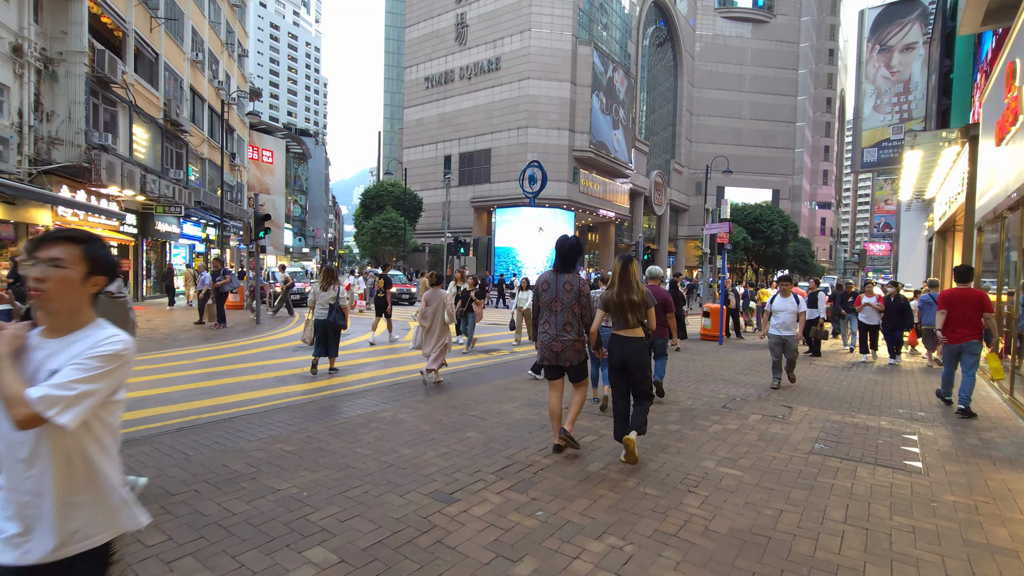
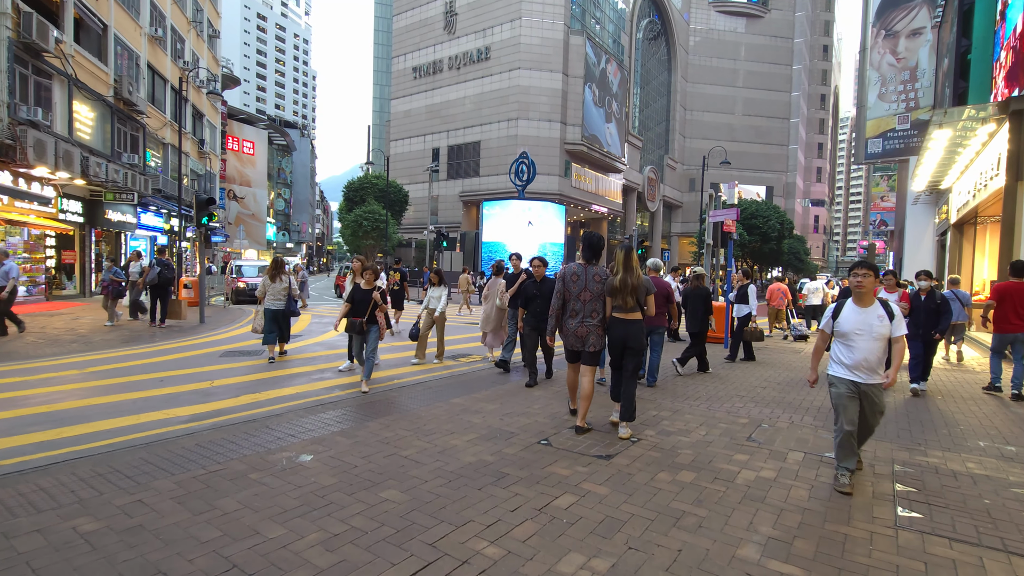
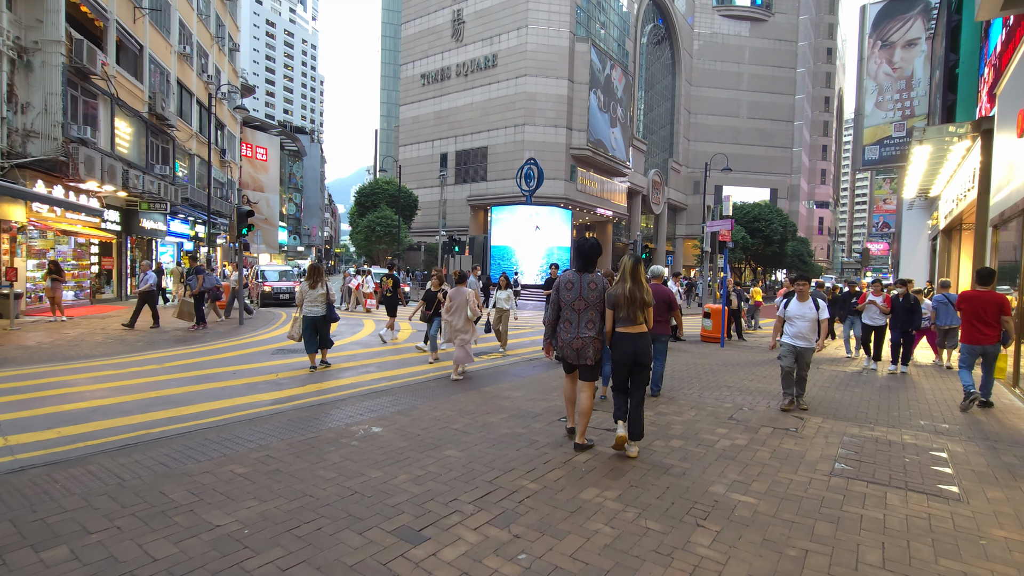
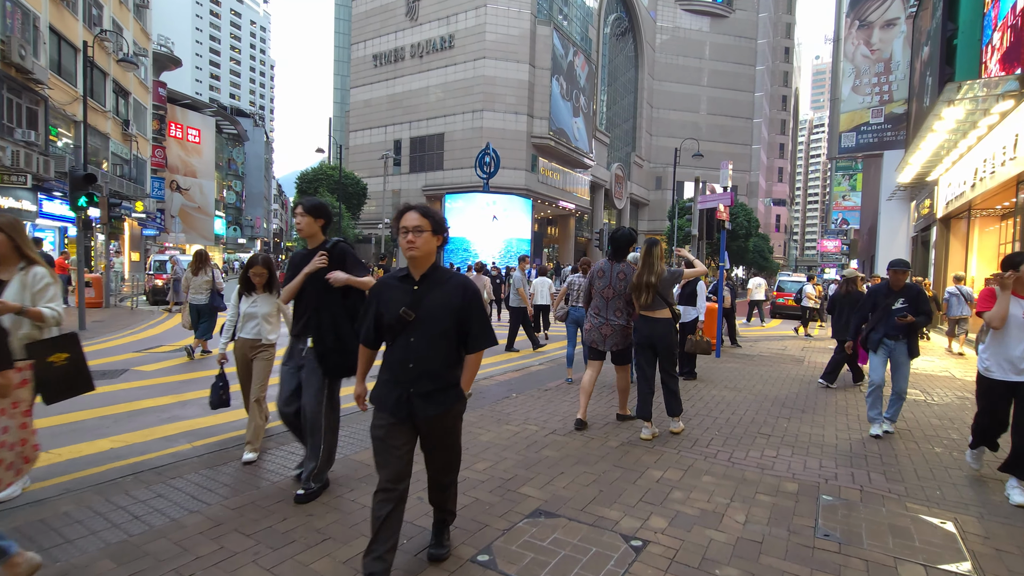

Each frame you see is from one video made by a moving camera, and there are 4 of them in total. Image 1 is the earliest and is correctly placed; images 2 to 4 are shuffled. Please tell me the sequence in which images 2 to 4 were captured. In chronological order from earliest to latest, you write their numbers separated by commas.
3, 2, 4
